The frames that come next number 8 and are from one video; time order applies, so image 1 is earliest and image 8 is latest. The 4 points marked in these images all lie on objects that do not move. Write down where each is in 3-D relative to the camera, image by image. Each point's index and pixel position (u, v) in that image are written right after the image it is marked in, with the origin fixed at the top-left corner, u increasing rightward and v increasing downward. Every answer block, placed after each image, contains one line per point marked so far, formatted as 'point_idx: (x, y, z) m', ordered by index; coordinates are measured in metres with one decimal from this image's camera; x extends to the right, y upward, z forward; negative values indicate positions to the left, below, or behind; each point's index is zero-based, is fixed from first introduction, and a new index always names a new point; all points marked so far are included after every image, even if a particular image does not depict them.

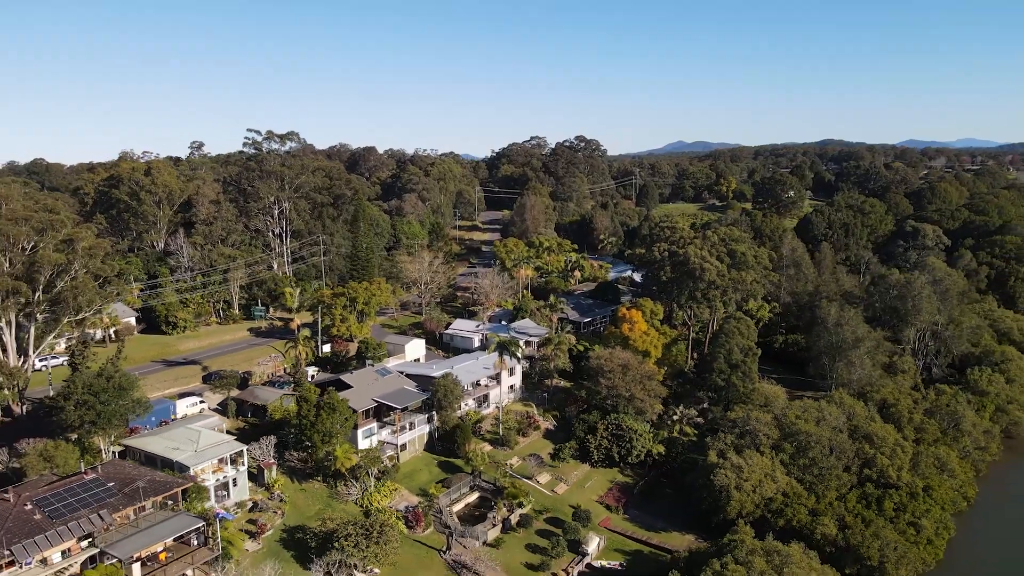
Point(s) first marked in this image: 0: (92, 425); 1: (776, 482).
0: (-11.3, -3.7, +17.0) m
1: (+8.3, -6.1, +19.6) m
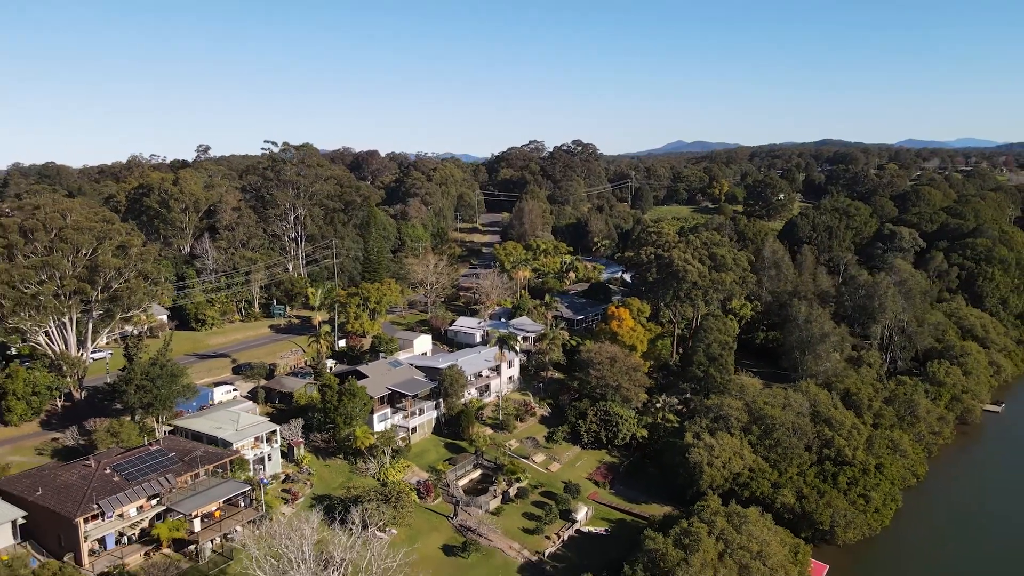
0: (-11.4, -3.7, +19.6) m
1: (+8.3, -6.1, +22.3) m
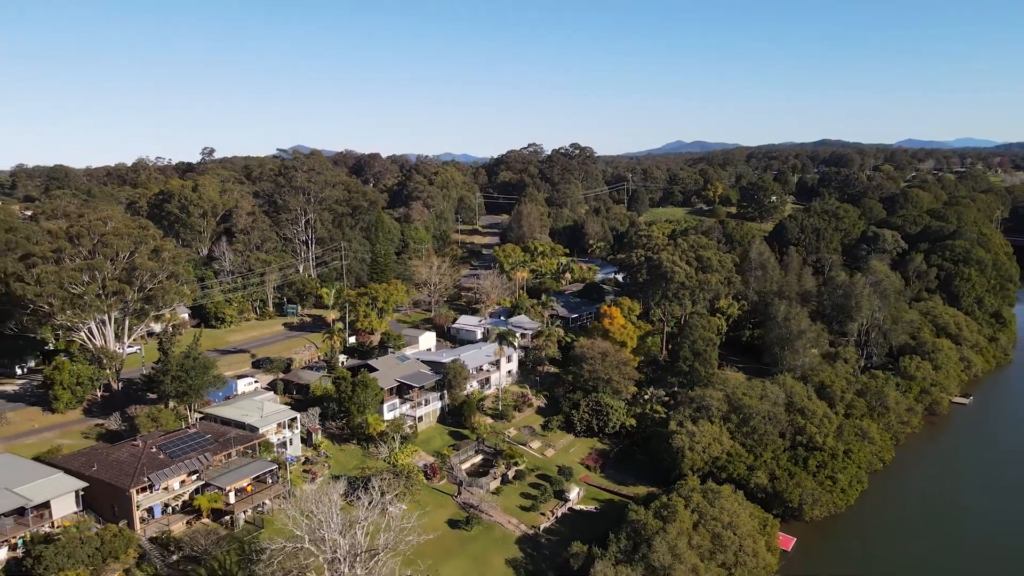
0: (-11.4, -3.7, +21.7) m
1: (+8.2, -6.1, +24.4) m
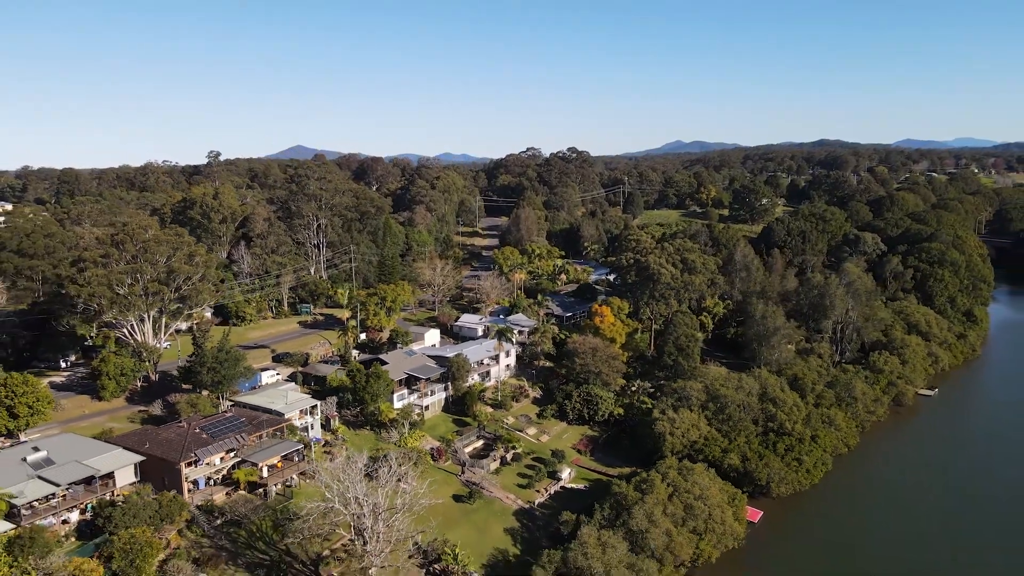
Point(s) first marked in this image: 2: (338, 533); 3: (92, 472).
0: (-11.5, -3.7, +24.4) m
1: (+8.1, -6.1, +27.0) m
2: (-5.5, -7.6, +19.6) m
3: (-12.1, -5.3, +17.9) m
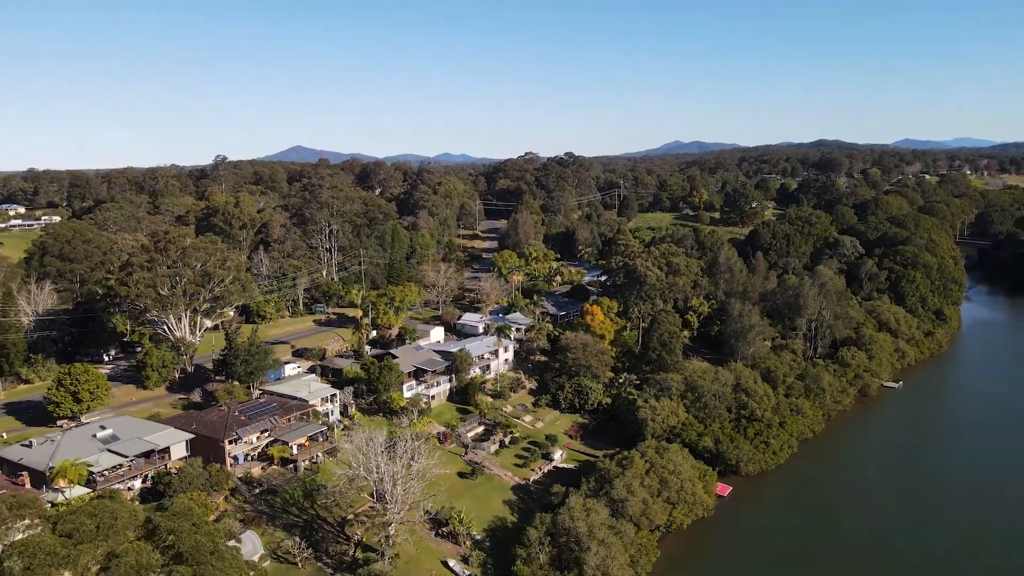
0: (-11.6, -3.8, +27.5) m
1: (+8.0, -6.2, +30.2) m
2: (-5.6, -7.7, +22.7) m
3: (-12.2, -5.4, +21.1) m
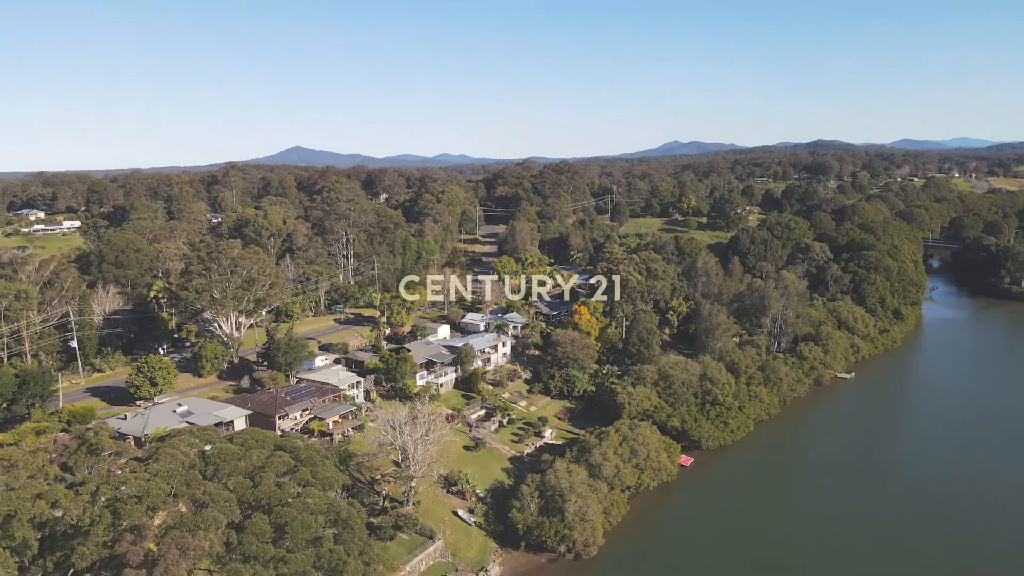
0: (-11.8, -4.0, +32.8) m
1: (+7.9, -6.4, +35.5) m
2: (-5.7, -7.9, +28.0) m
3: (-12.3, -5.6, +26.3) m
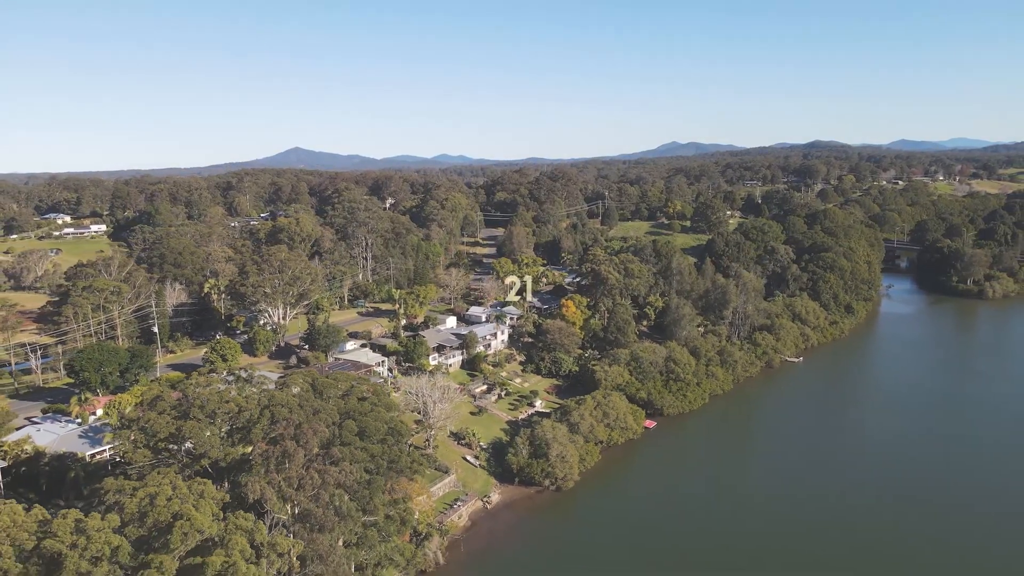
0: (-12.0, -3.8, +40.3) m
1: (+7.7, -6.1, +43.1) m
2: (-5.9, -7.6, +35.5) m
3: (-12.5, -5.3, +33.9) m
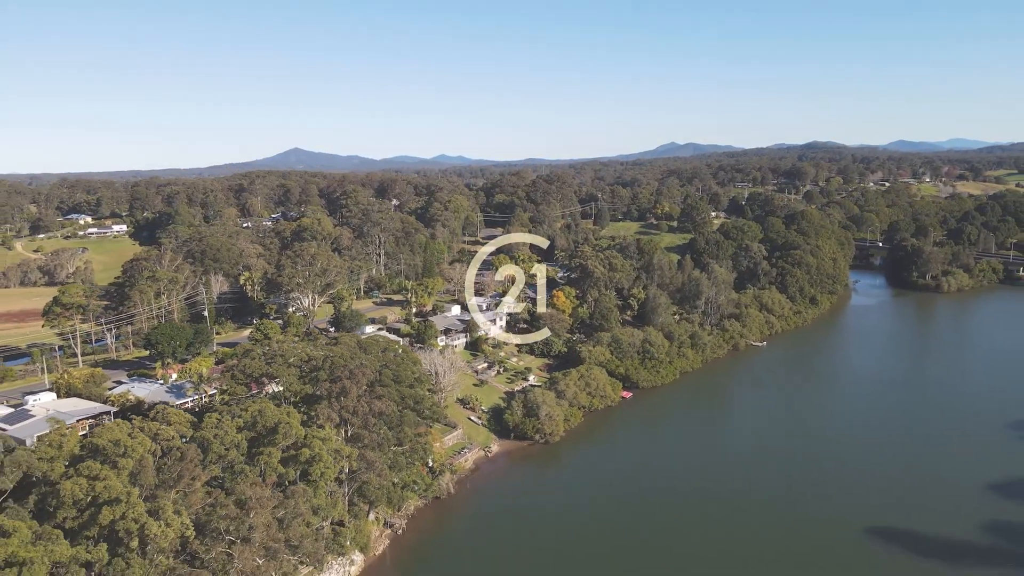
0: (-12.2, -3.1, +47.2) m
1: (+7.4, -5.4, +50.0) m
2: (-6.1, -6.9, +42.4) m
3: (-12.8, -4.6, +40.8) m
